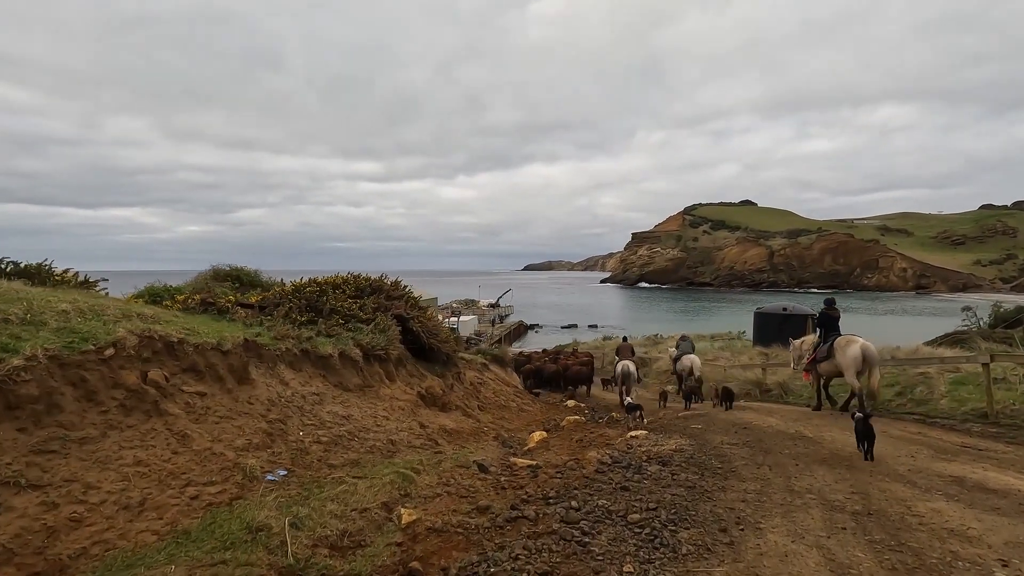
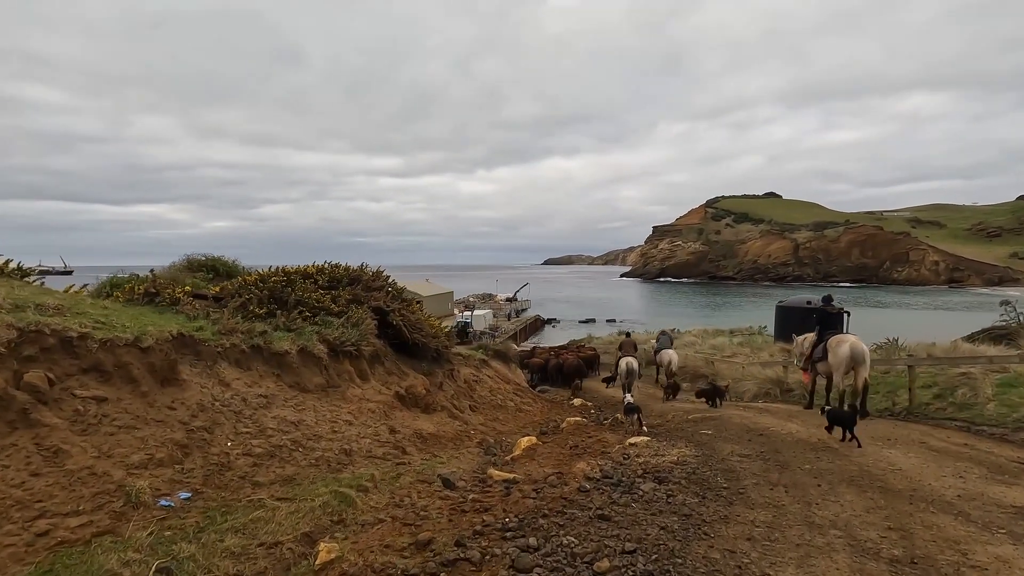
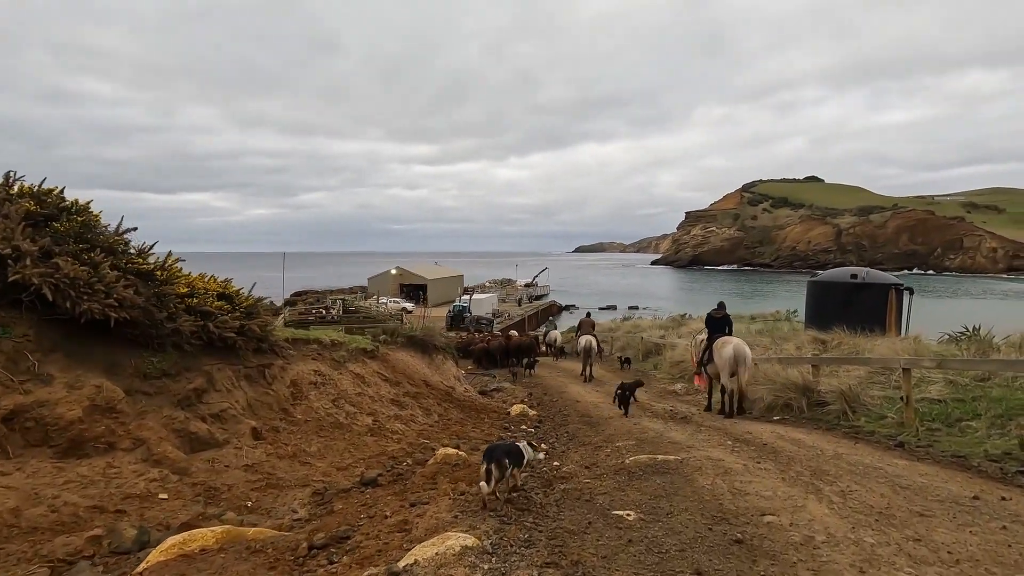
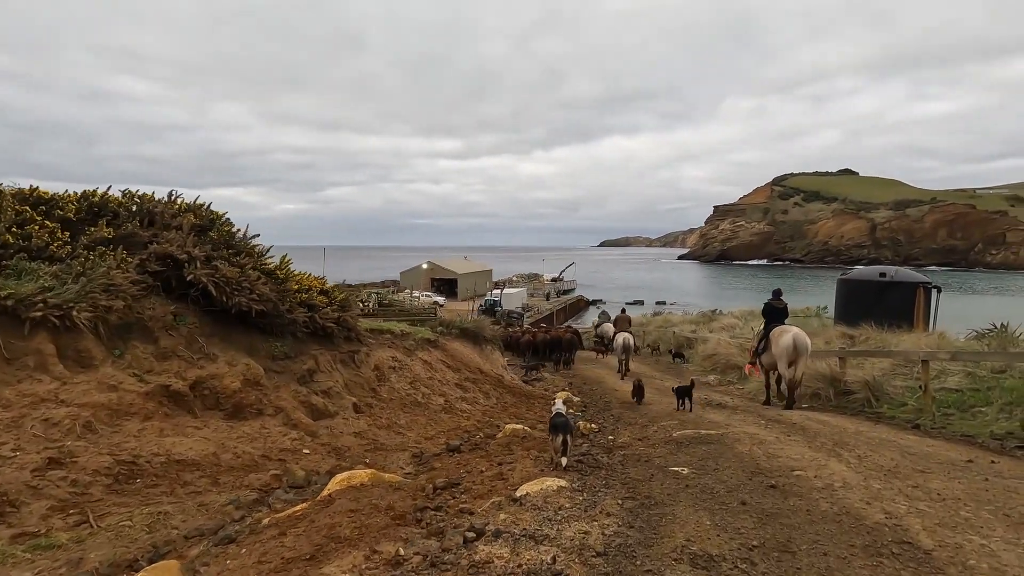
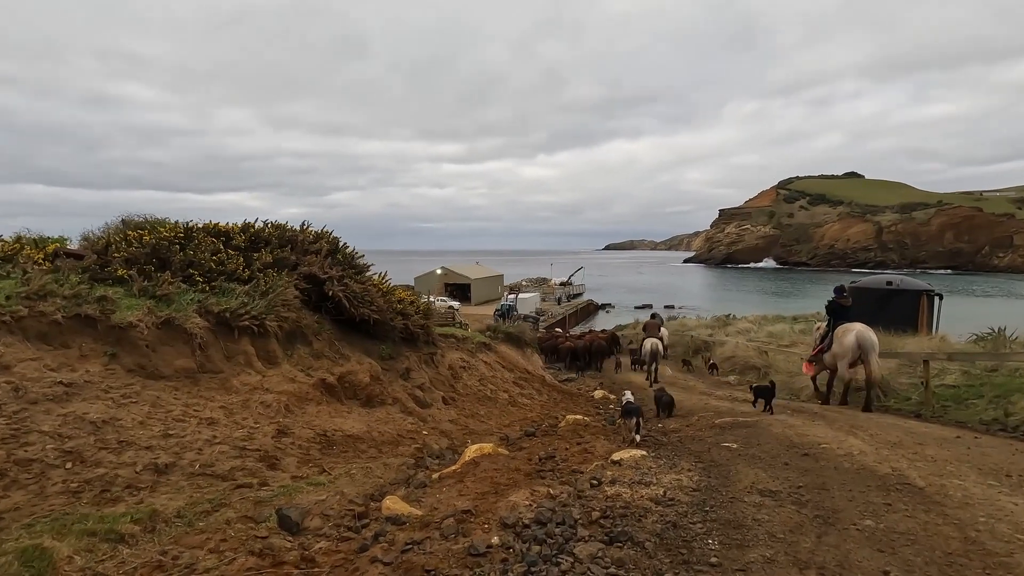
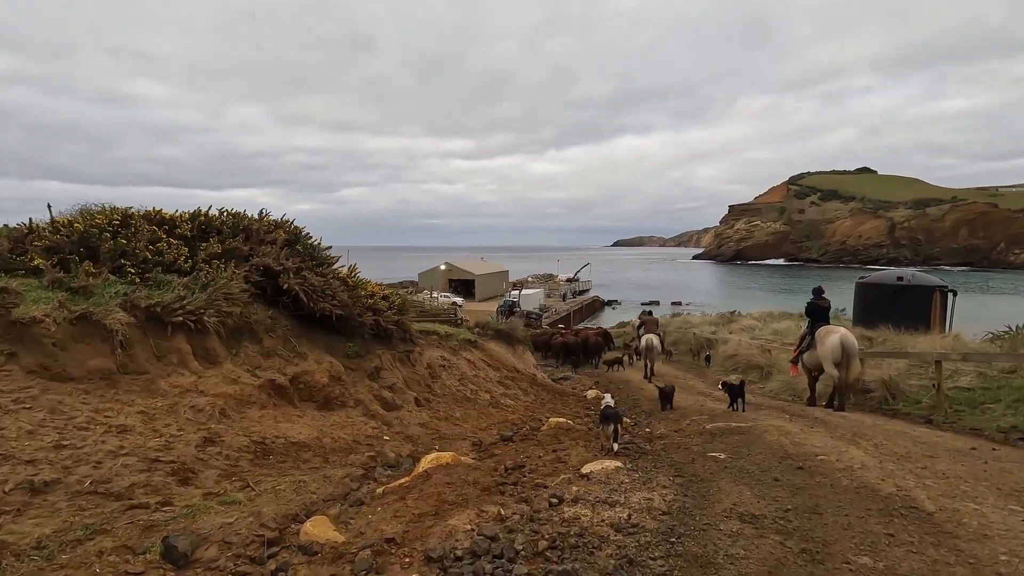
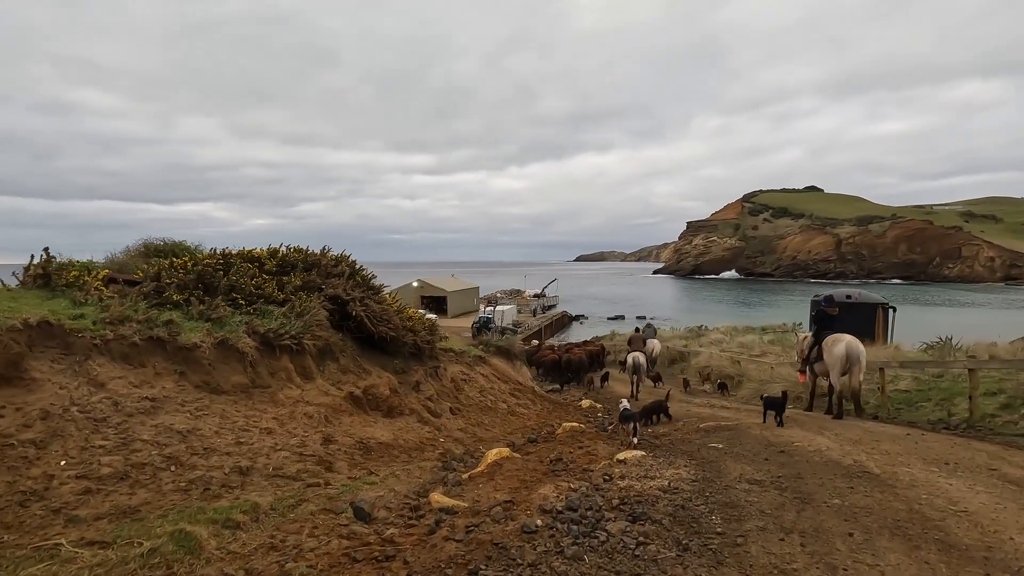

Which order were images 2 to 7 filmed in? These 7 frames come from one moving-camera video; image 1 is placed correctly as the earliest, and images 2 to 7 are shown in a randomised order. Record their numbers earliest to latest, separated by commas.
2, 7, 5, 6, 4, 3
